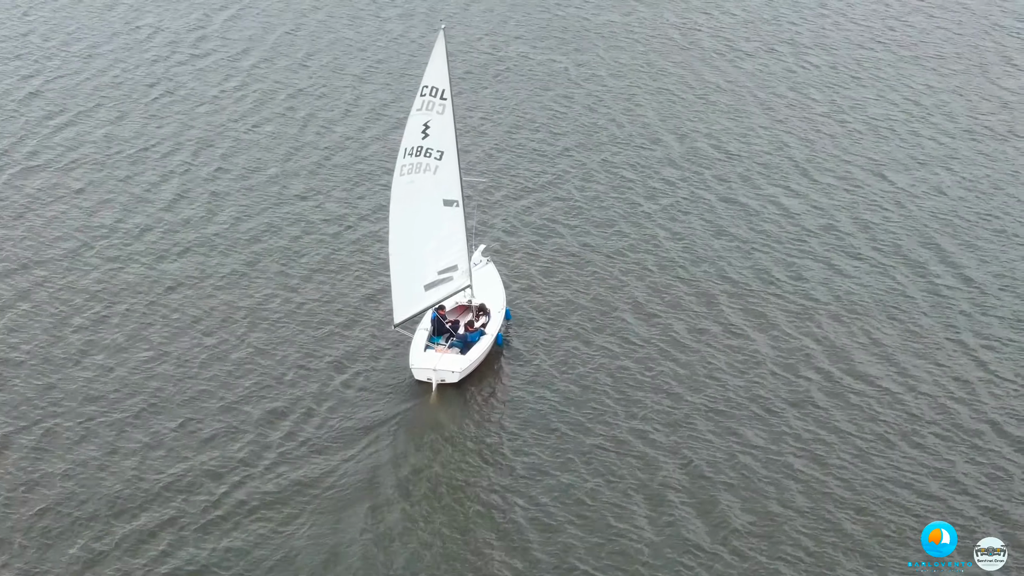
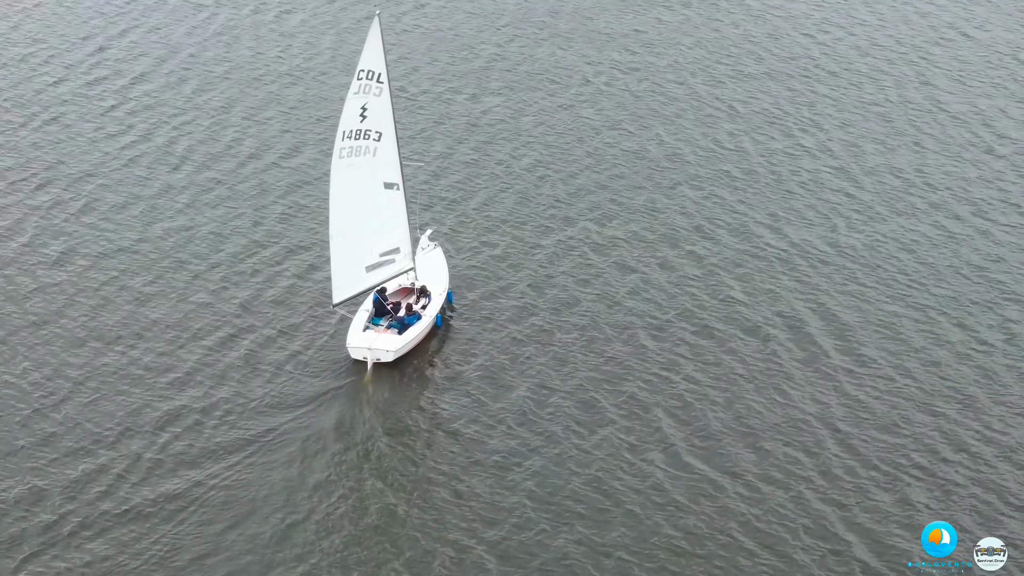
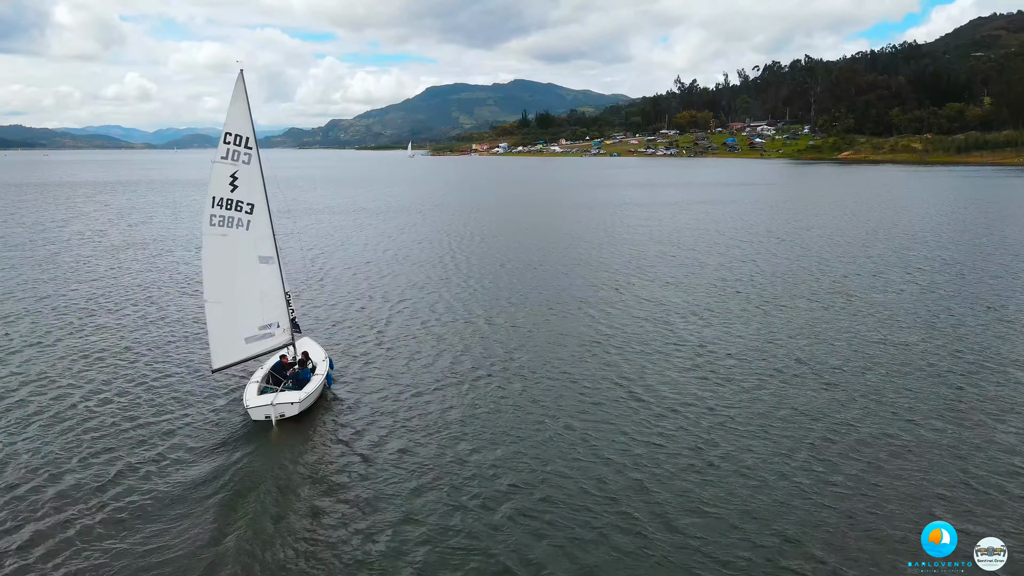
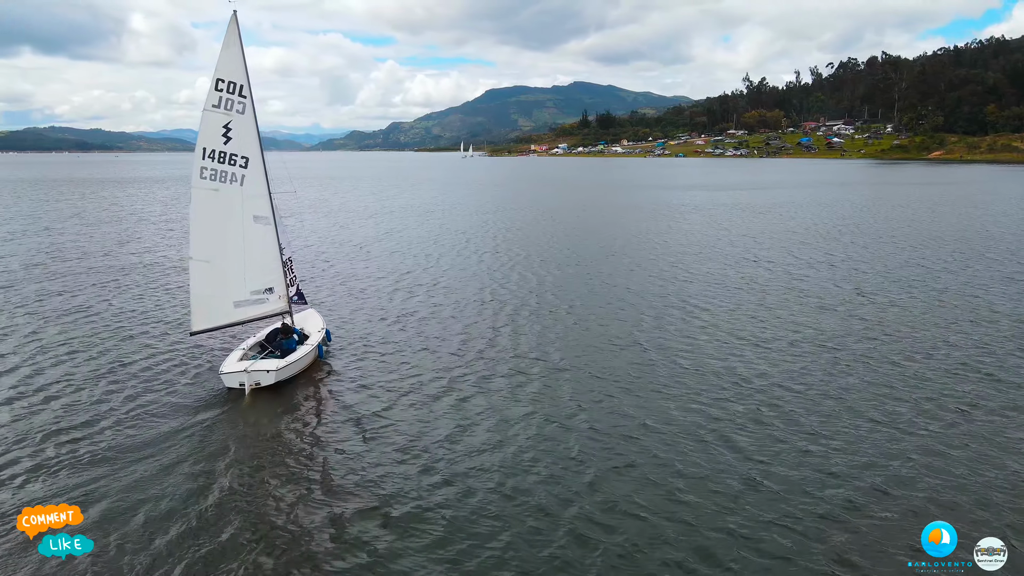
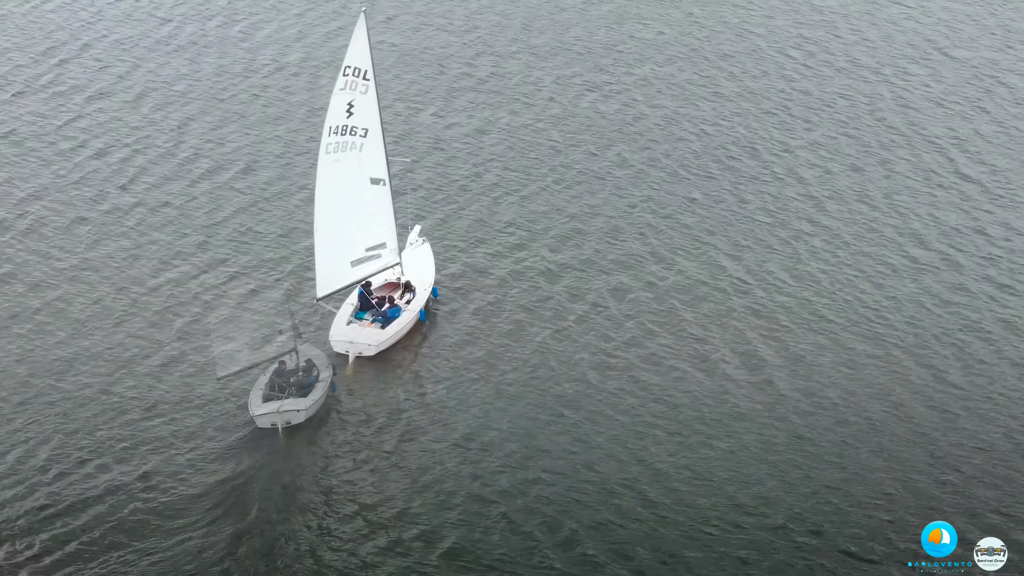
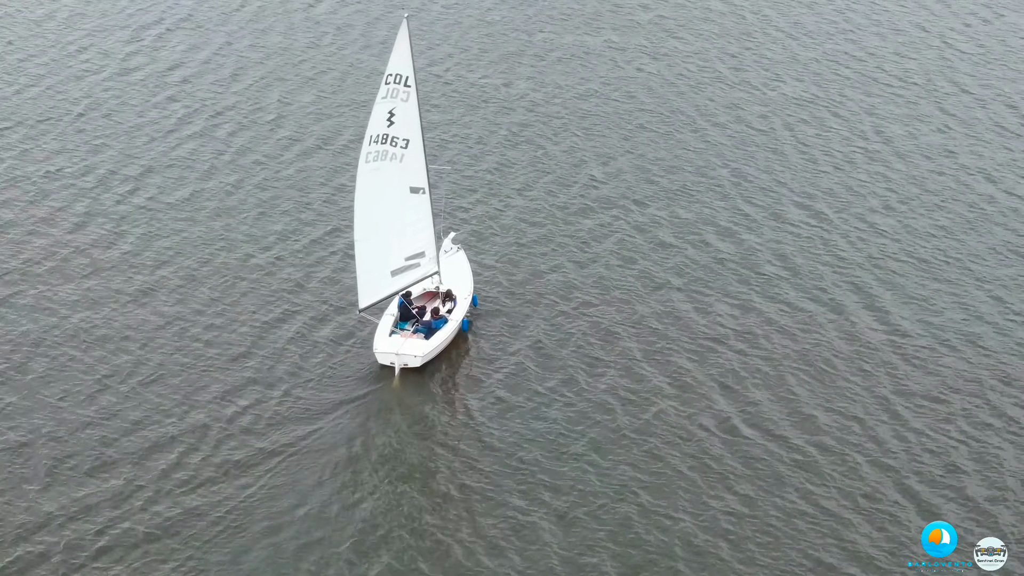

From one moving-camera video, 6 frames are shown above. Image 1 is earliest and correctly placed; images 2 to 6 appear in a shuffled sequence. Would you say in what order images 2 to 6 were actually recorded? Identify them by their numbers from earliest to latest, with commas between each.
6, 2, 5, 3, 4
